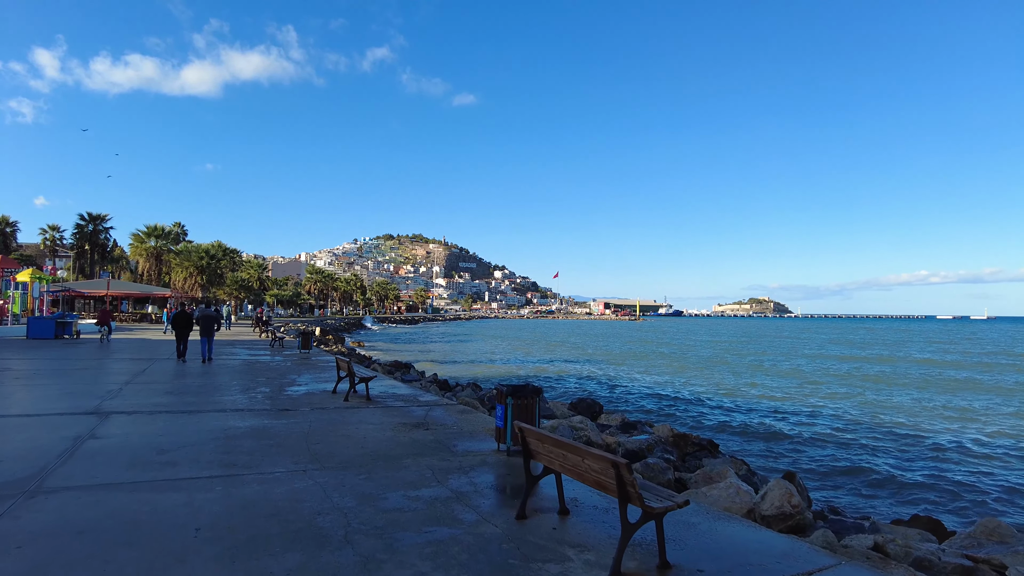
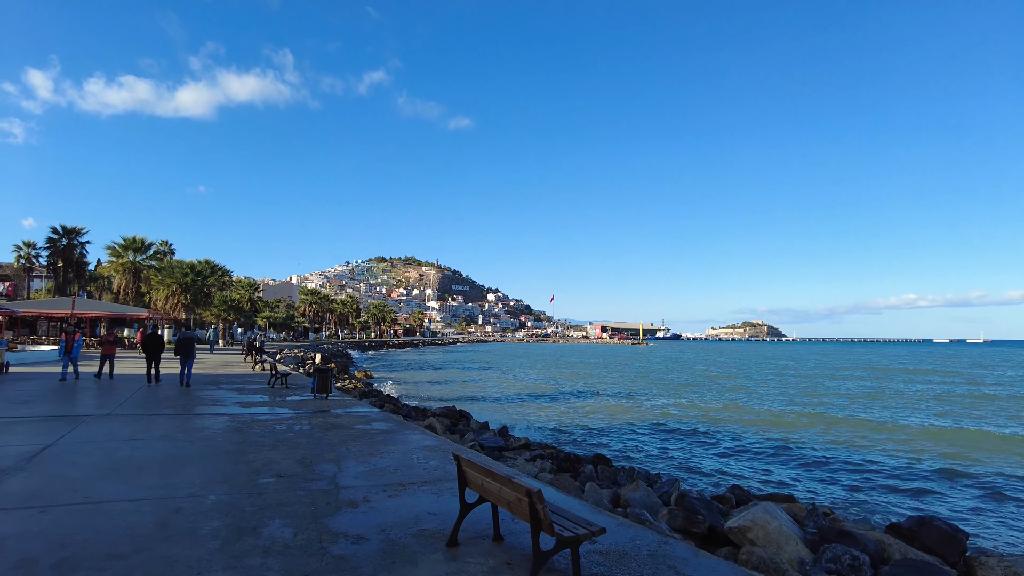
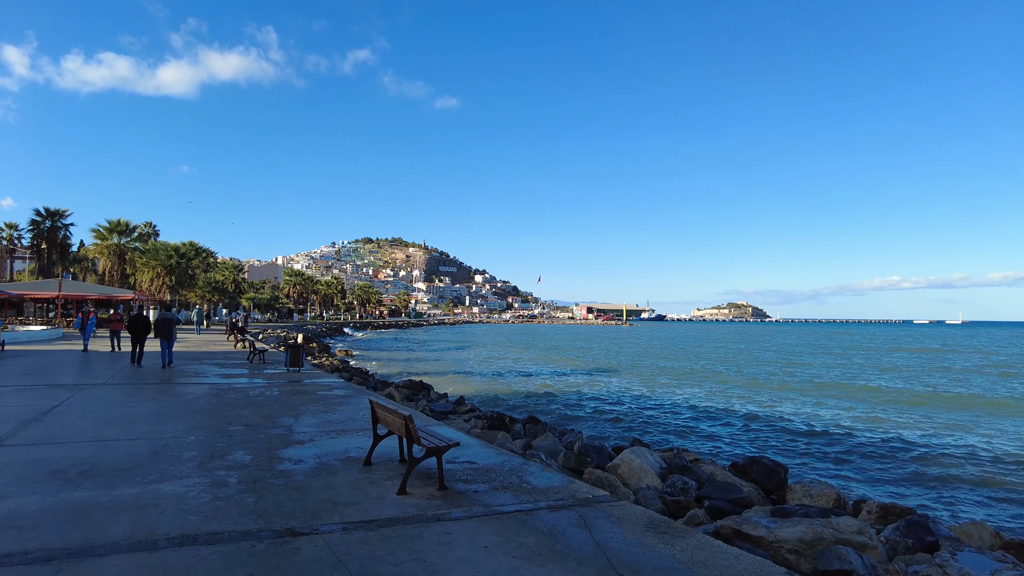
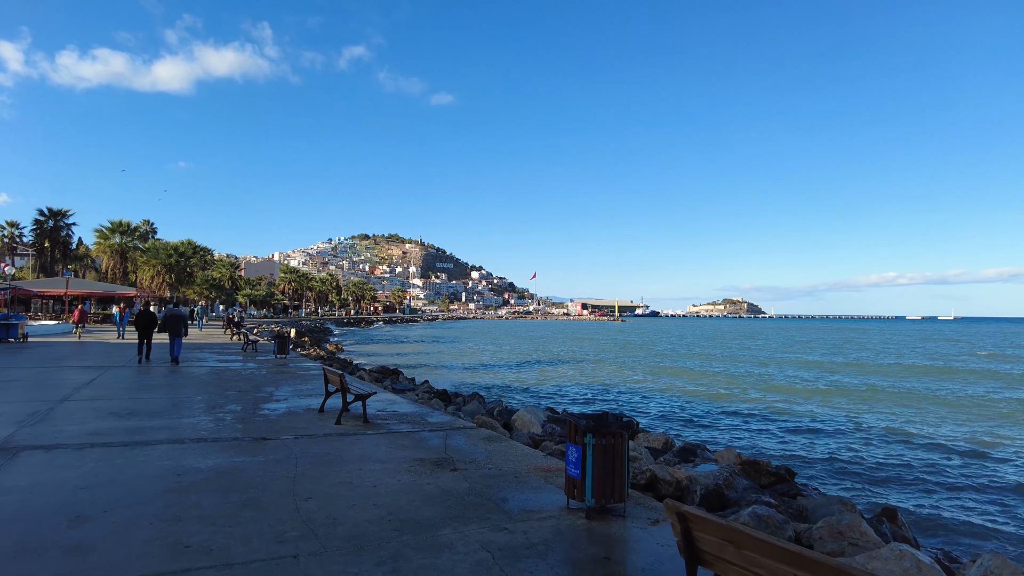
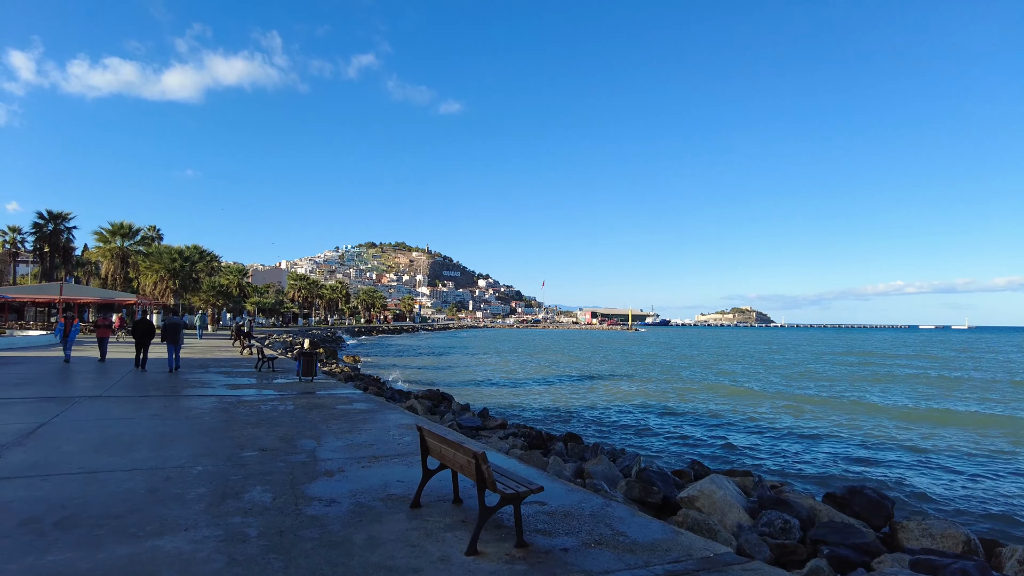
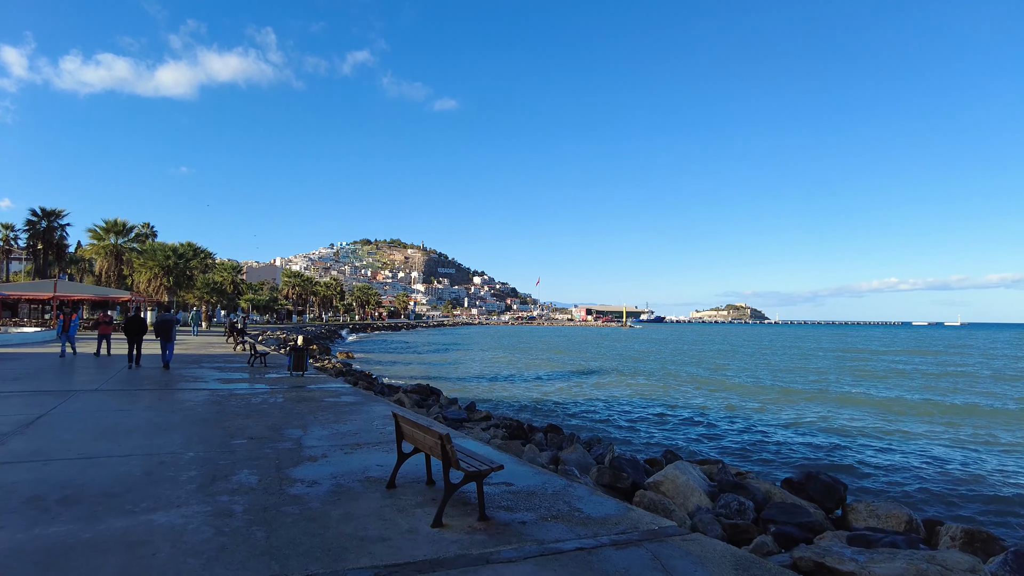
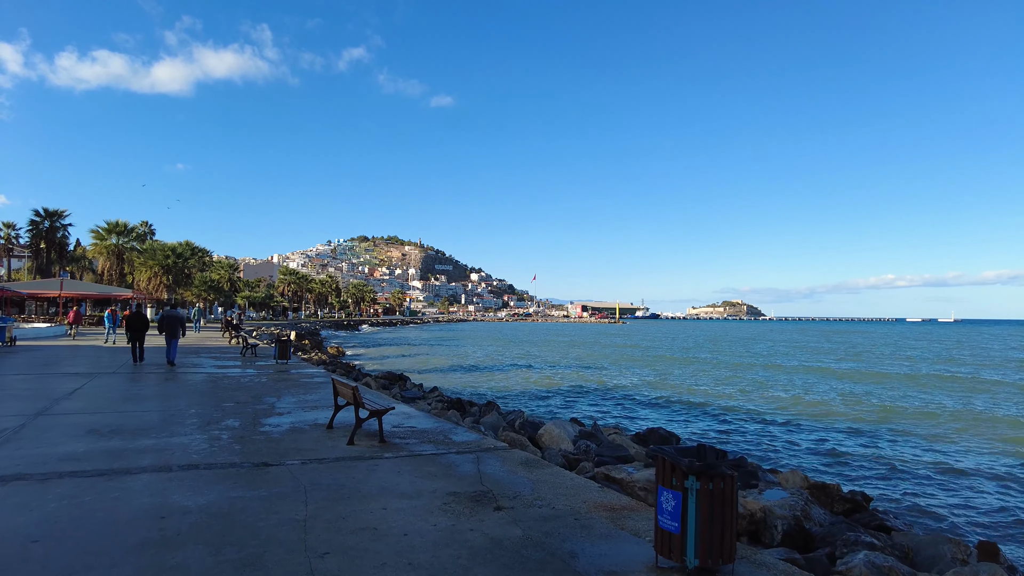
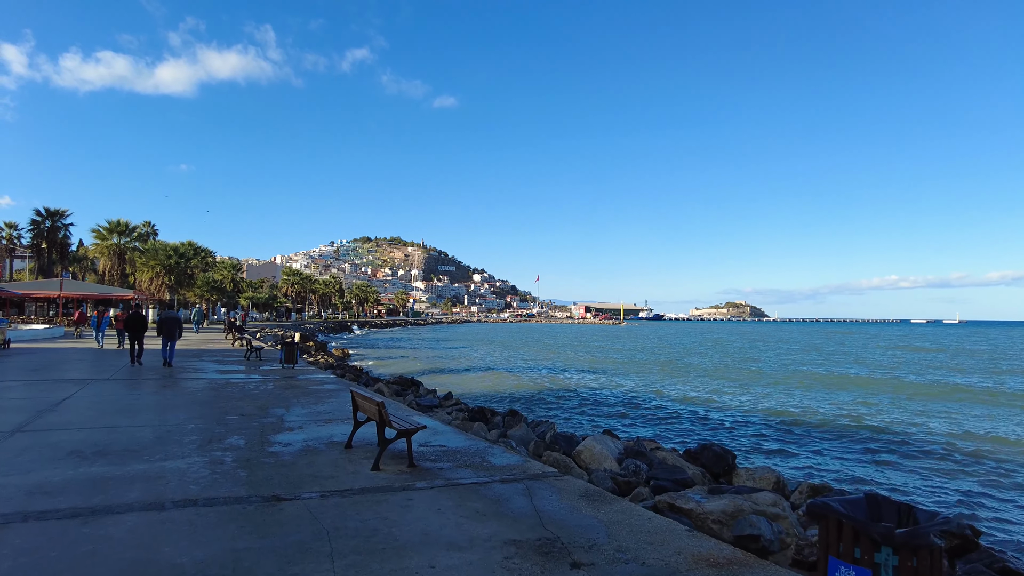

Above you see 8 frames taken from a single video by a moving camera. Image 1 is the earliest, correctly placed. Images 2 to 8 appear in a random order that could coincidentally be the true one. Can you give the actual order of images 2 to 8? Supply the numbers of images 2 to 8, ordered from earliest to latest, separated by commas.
4, 7, 8, 3, 6, 5, 2
